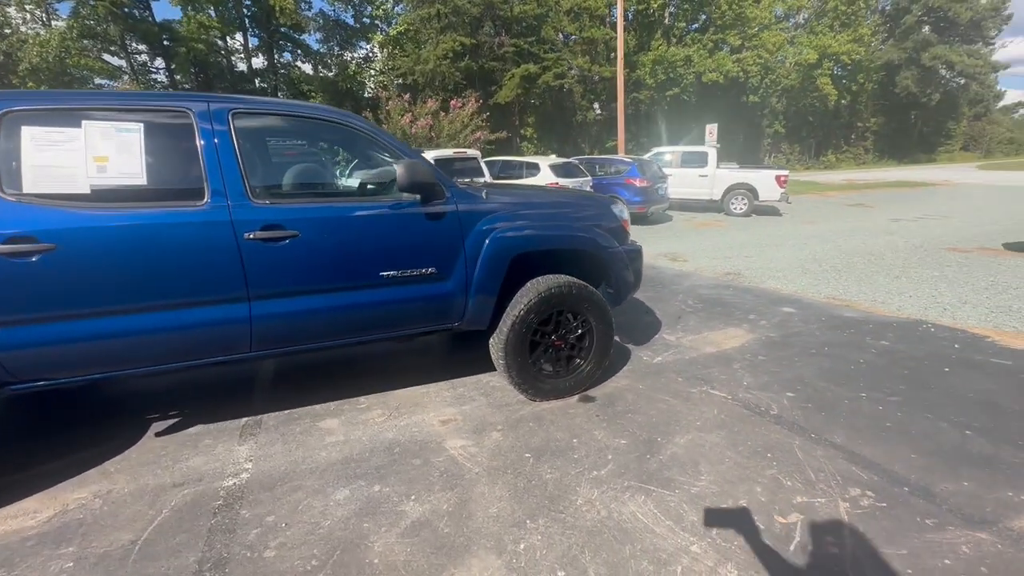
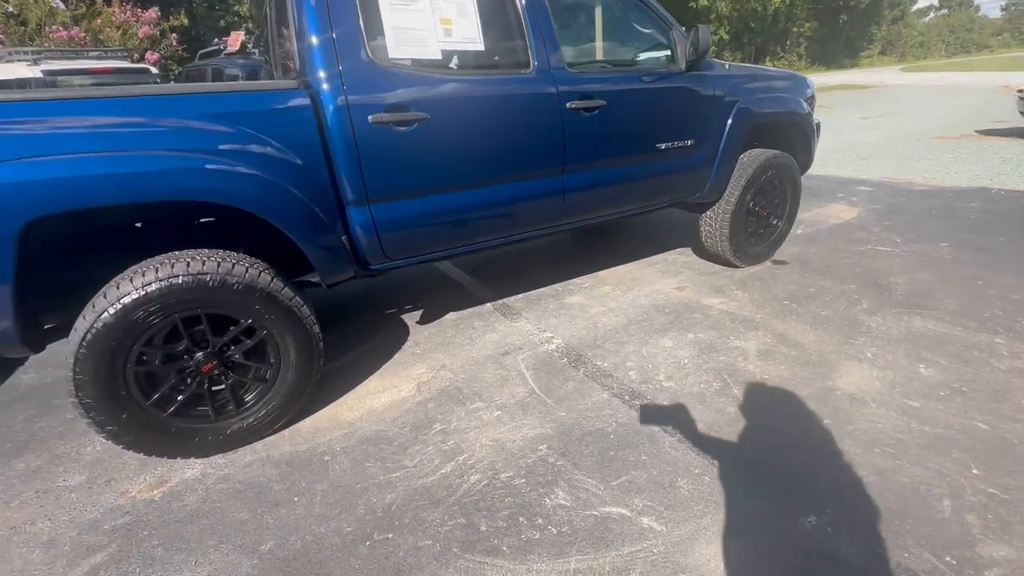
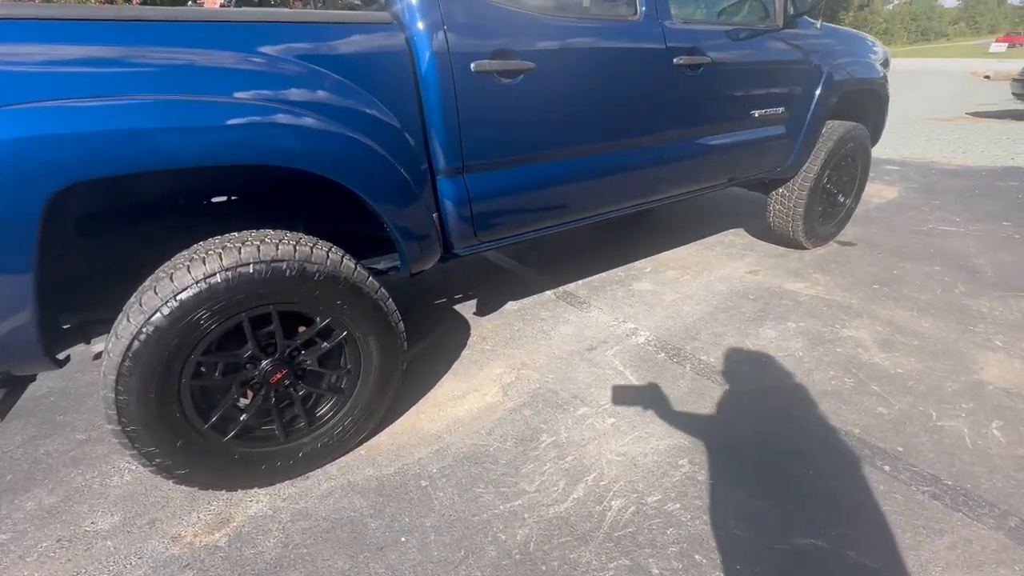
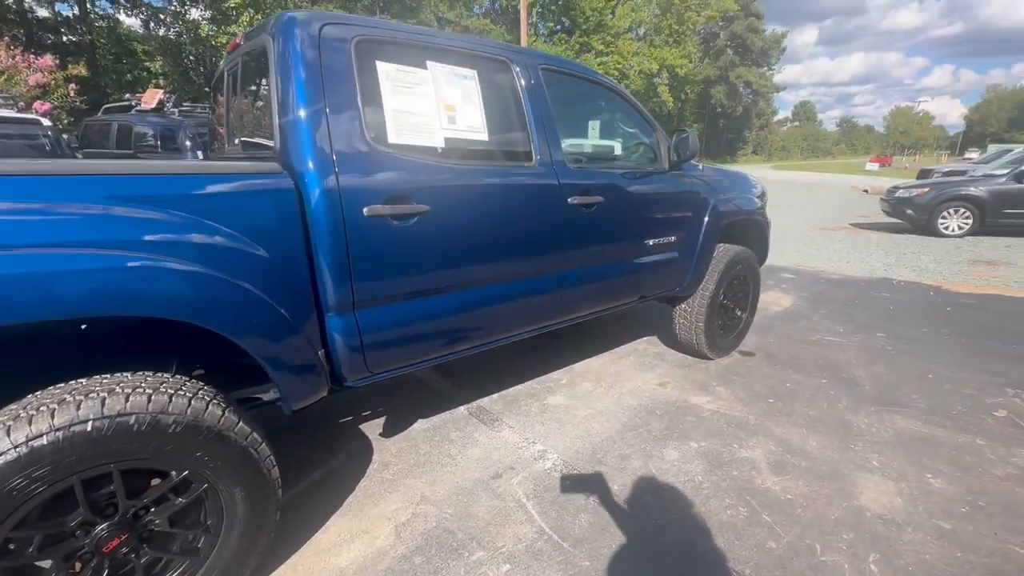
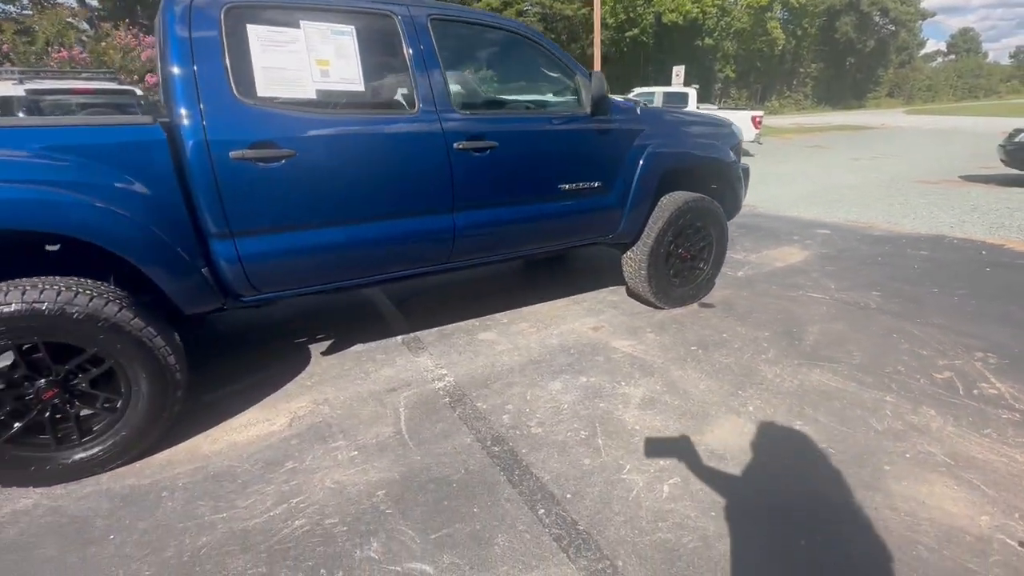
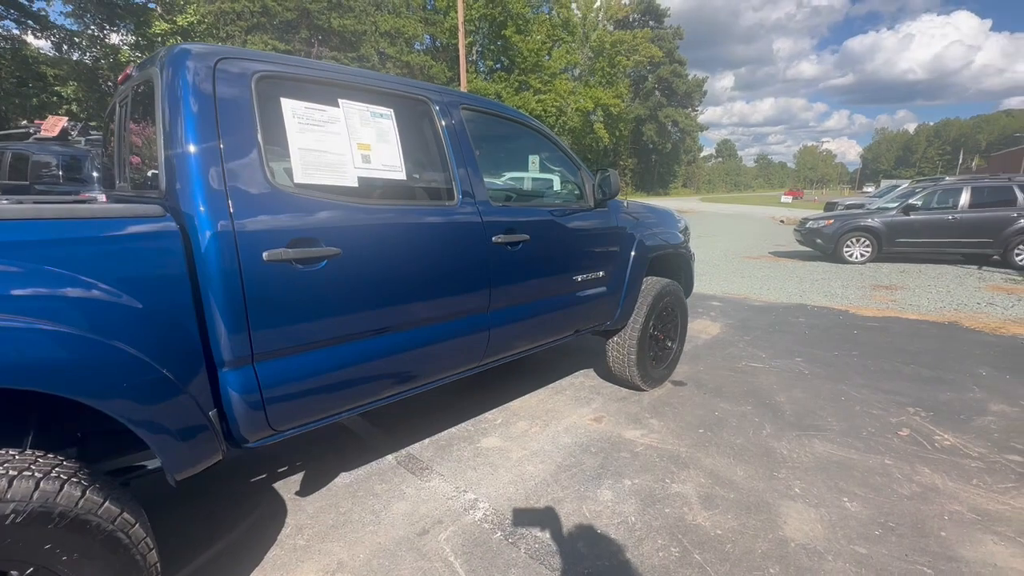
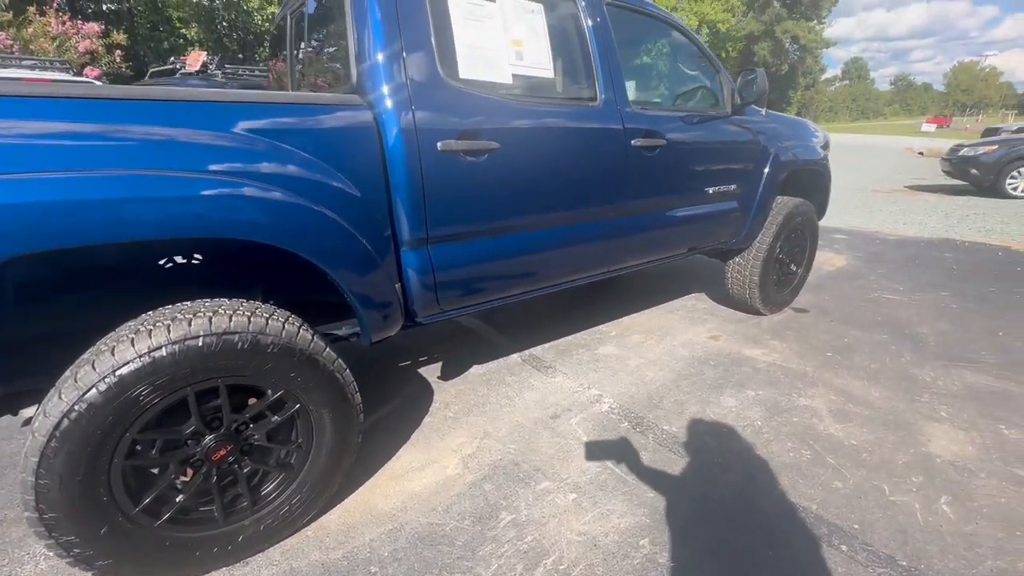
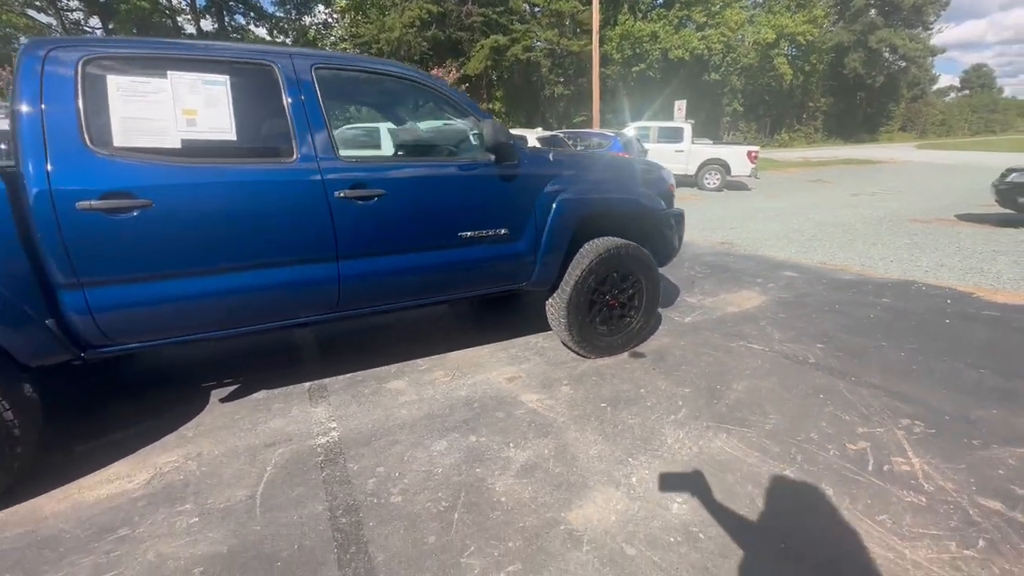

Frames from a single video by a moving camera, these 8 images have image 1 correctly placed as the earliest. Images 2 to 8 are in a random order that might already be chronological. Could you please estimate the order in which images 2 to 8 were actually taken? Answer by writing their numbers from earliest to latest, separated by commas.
8, 5, 2, 3, 7, 4, 6
